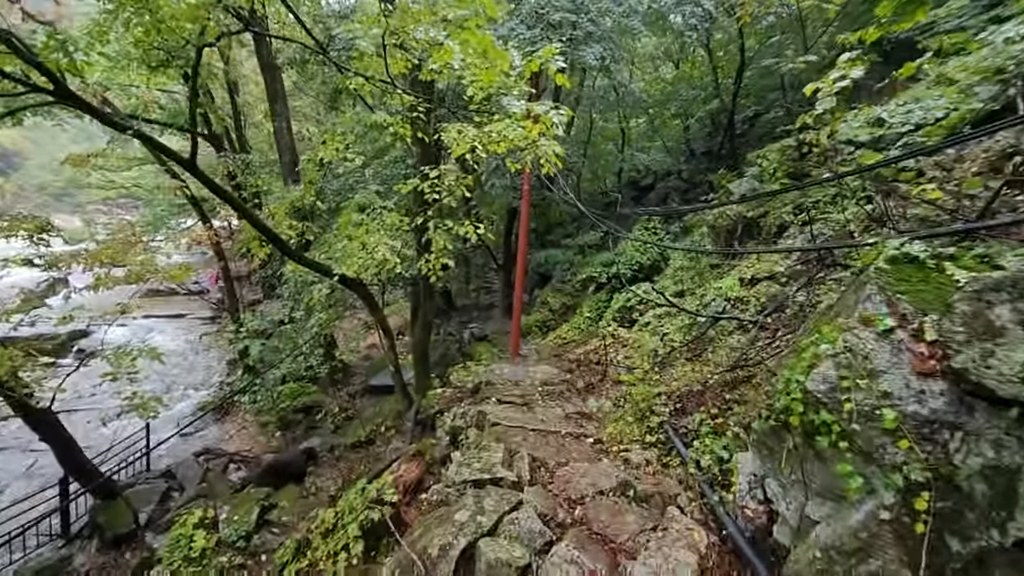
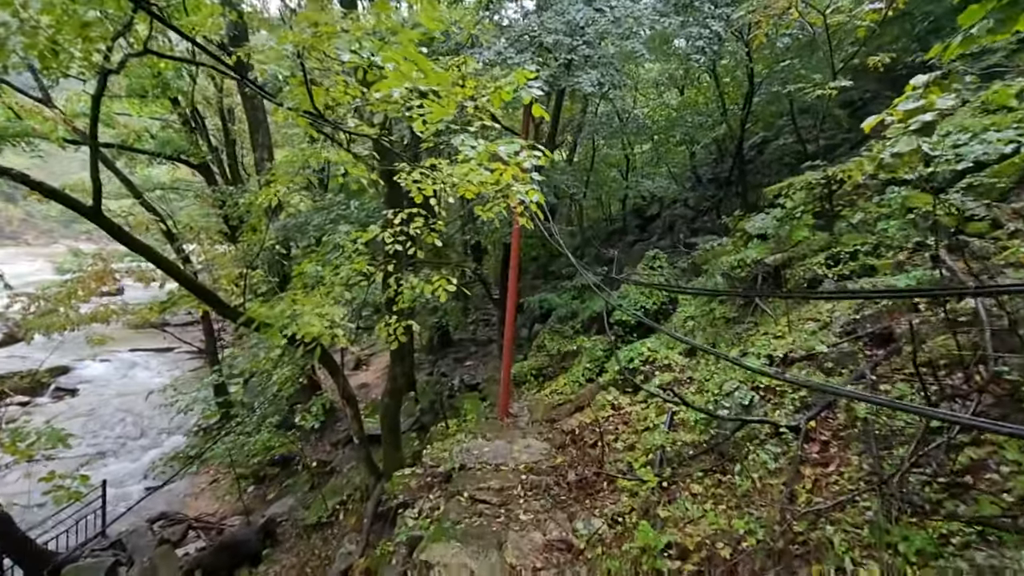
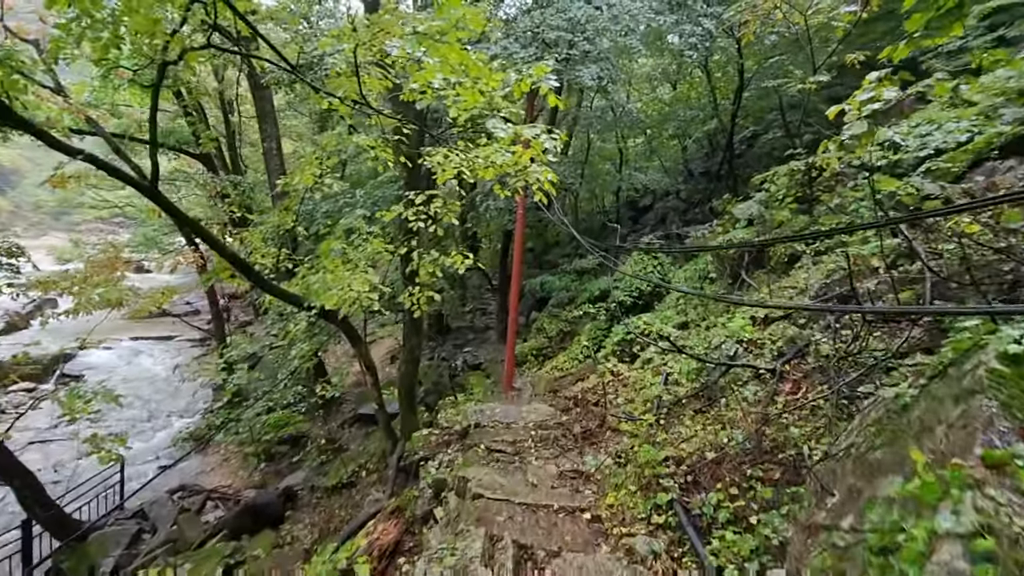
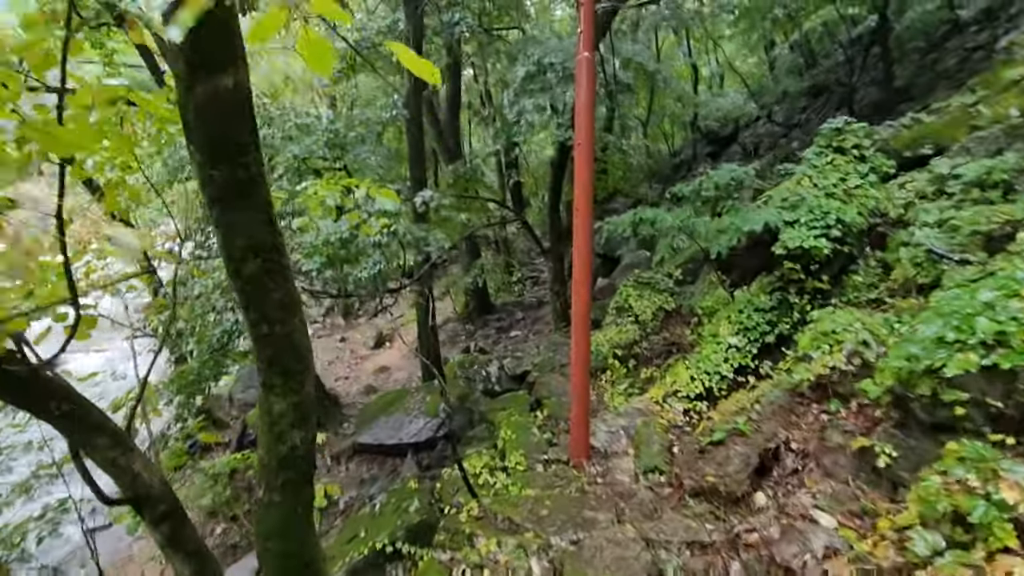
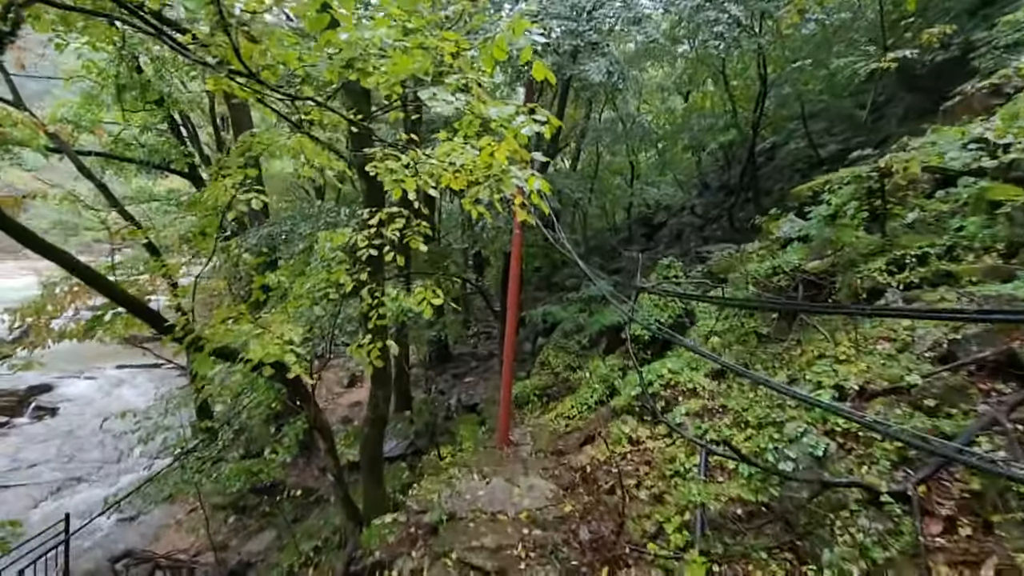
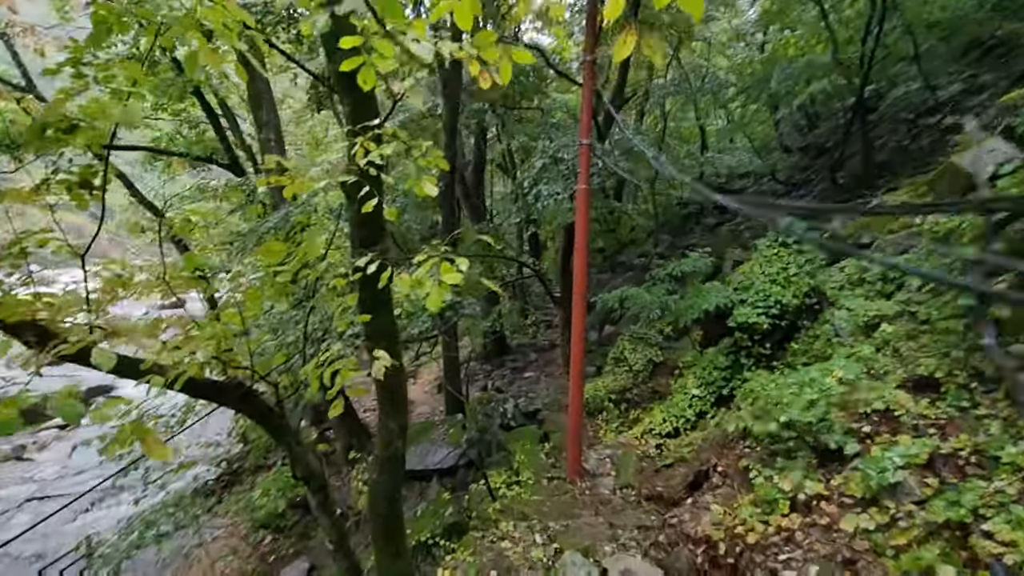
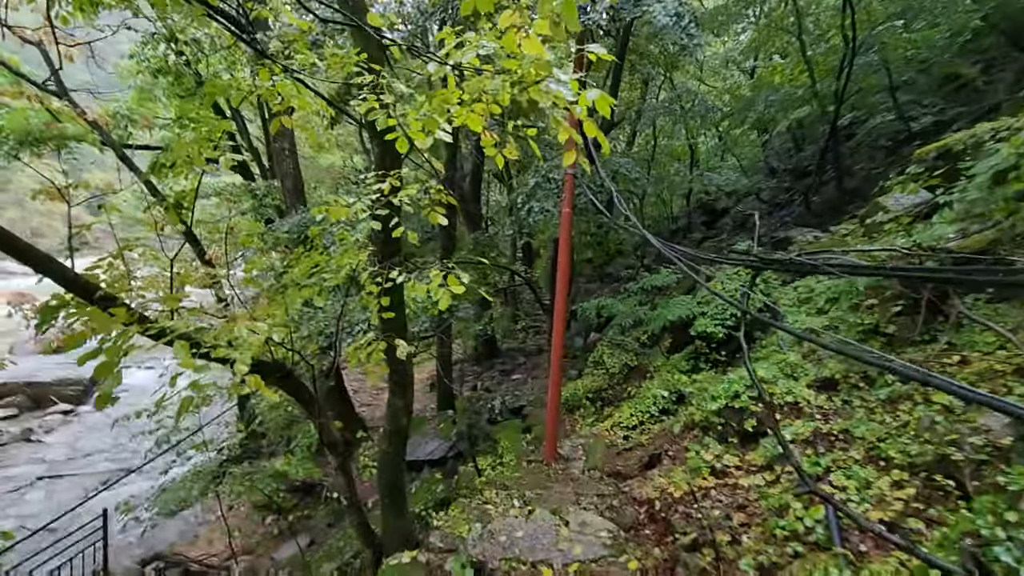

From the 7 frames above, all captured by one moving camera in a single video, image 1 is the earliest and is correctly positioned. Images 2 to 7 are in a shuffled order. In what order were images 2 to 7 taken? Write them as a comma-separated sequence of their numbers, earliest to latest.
3, 2, 5, 7, 6, 4
